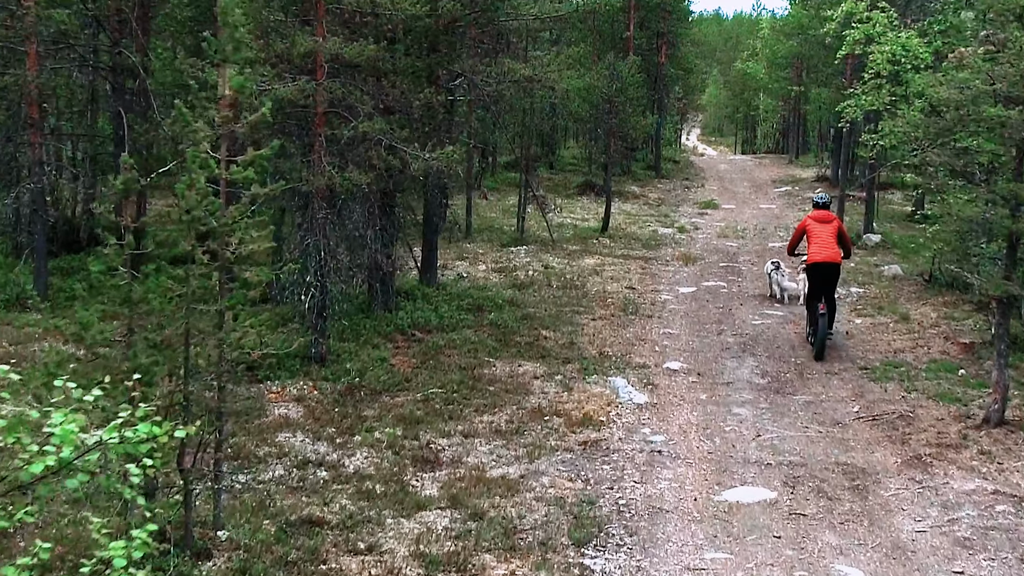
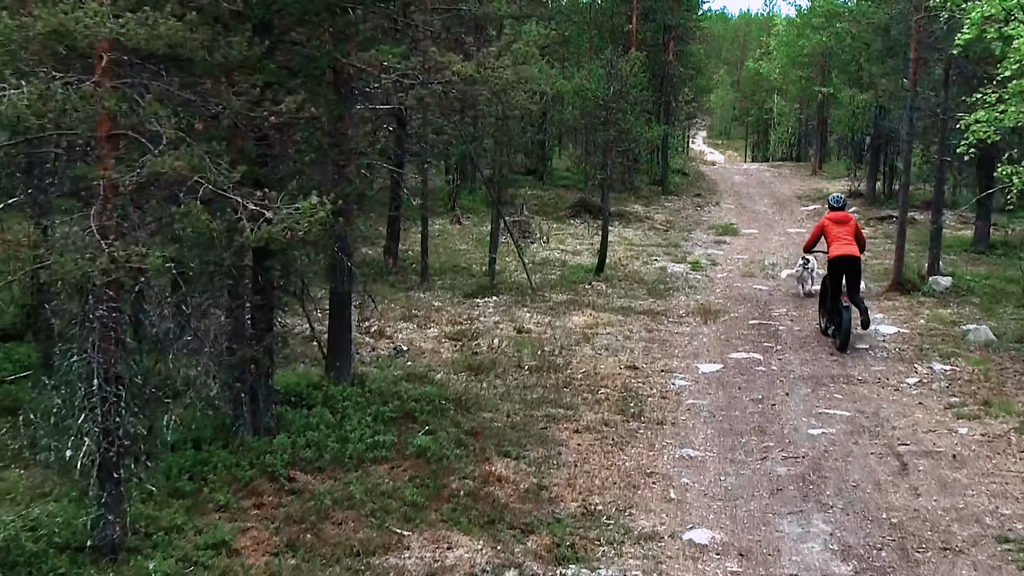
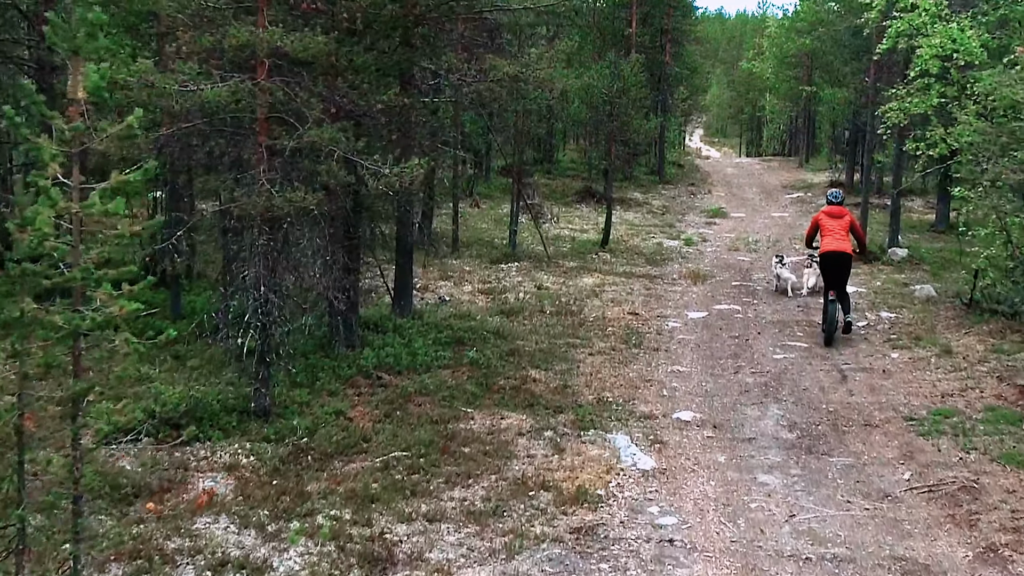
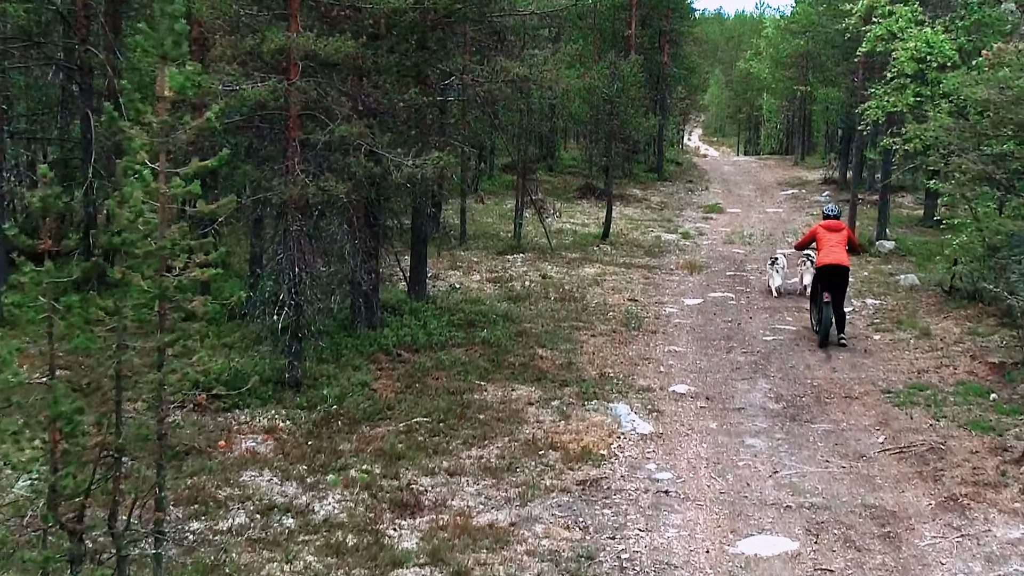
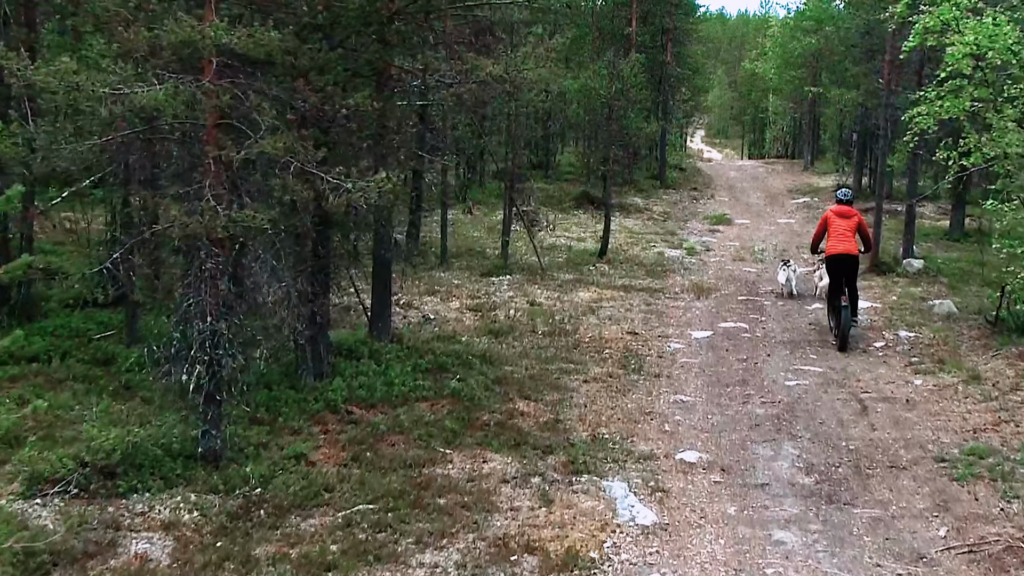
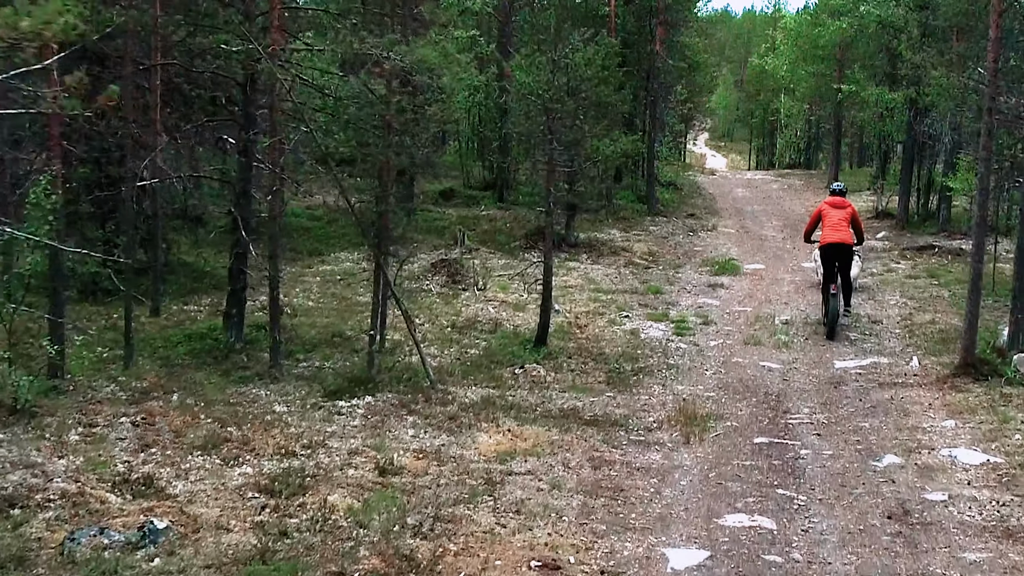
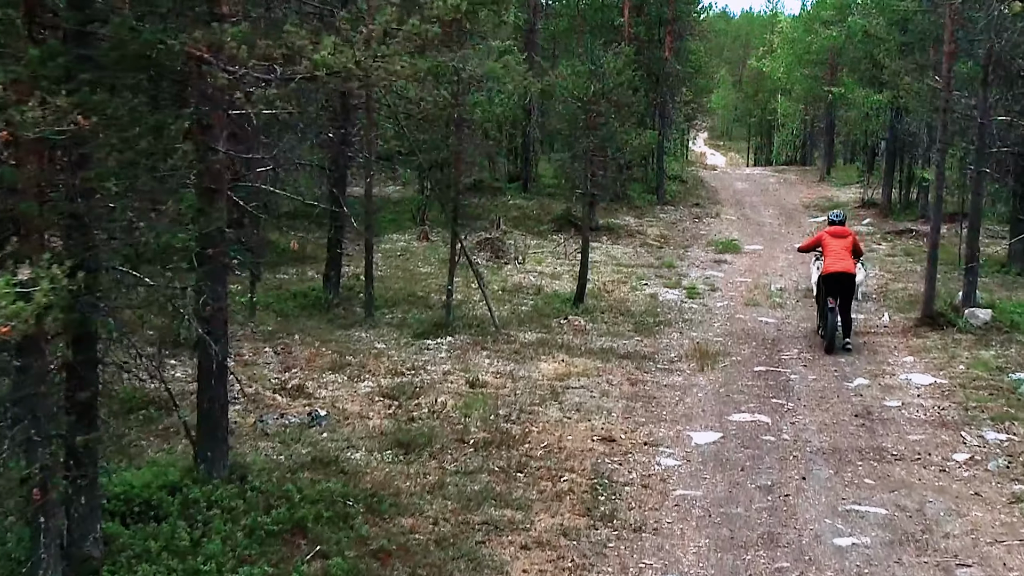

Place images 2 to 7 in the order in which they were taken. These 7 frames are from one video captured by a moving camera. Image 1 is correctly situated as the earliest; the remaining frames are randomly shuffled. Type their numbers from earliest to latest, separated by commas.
4, 3, 5, 2, 7, 6
